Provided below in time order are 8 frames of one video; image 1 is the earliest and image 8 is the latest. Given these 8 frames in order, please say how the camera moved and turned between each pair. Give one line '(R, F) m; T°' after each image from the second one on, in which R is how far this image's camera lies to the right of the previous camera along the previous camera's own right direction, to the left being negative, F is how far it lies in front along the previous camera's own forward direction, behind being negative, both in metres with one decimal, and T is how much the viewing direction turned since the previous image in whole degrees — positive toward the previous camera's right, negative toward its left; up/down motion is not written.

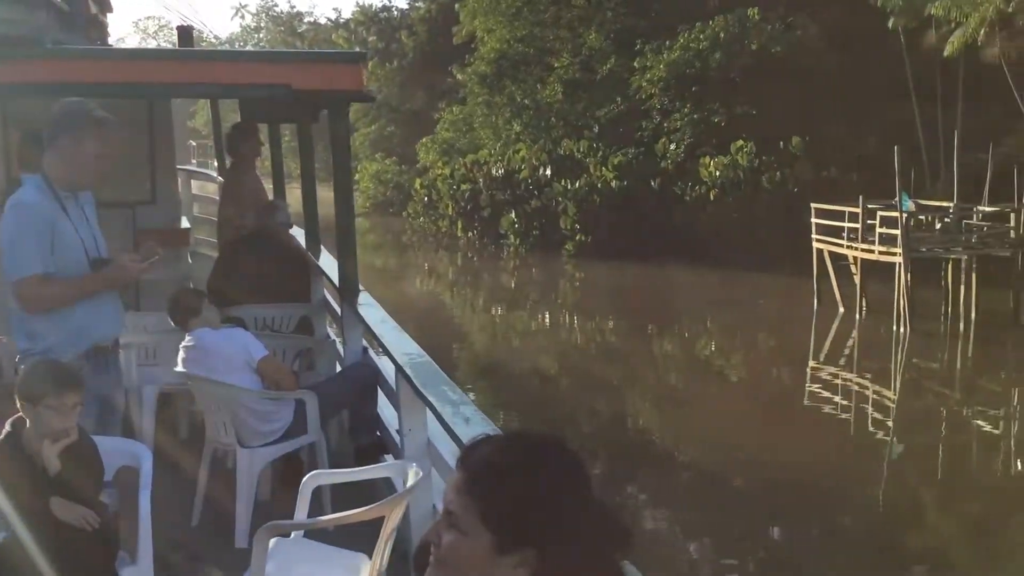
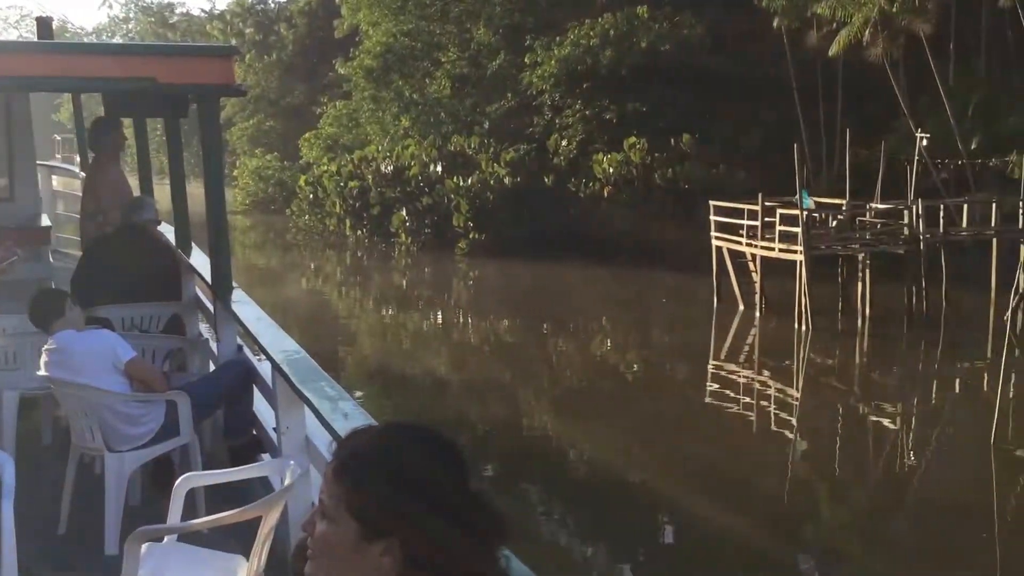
(-0.3, +0.5) m; +6°
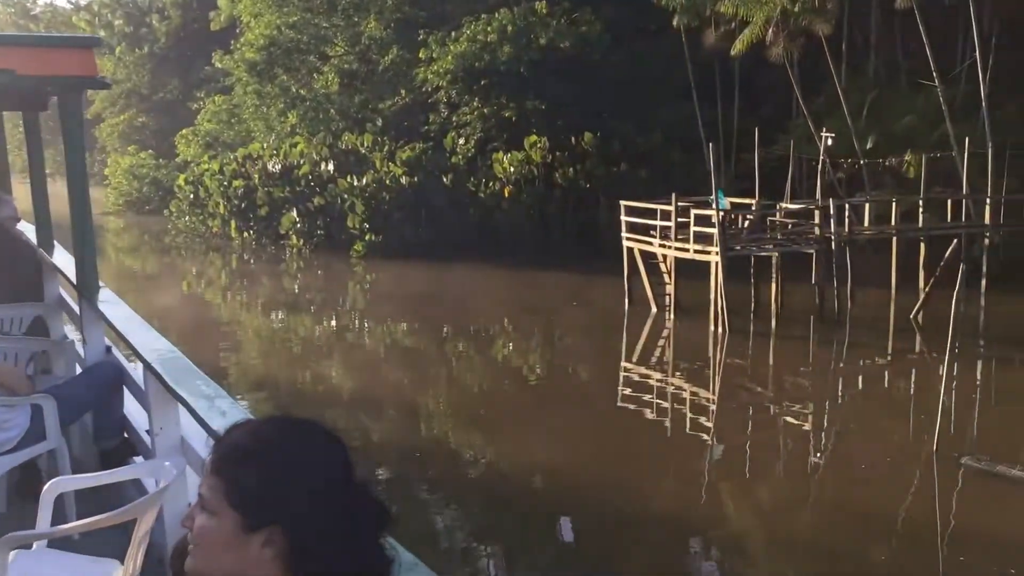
(-0.4, +0.7) m; +6°
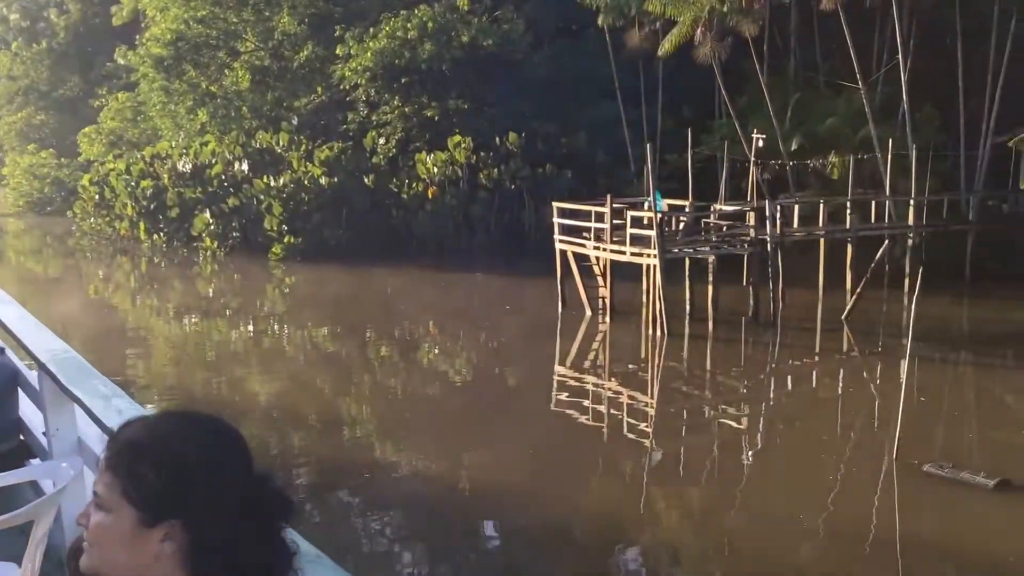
(-0.3, +0.5) m; +5°
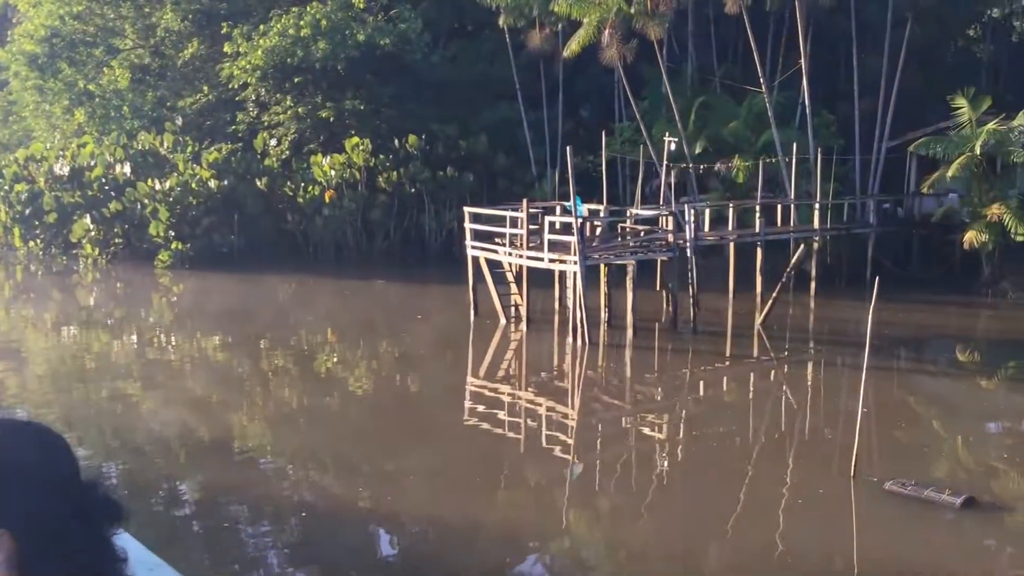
(-0.4, +0.6) m; +6°
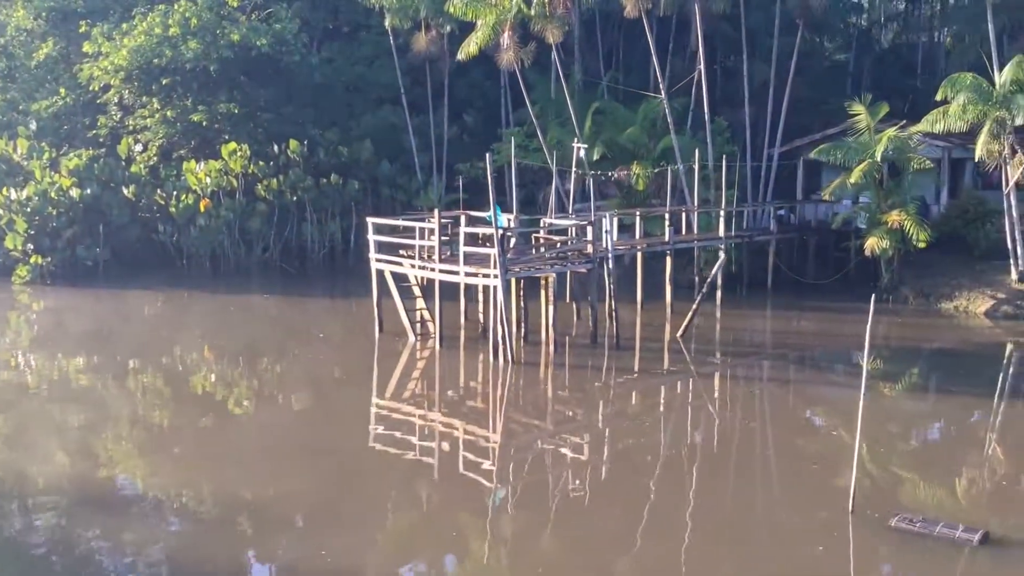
(-0.7, +0.9) m; +7°
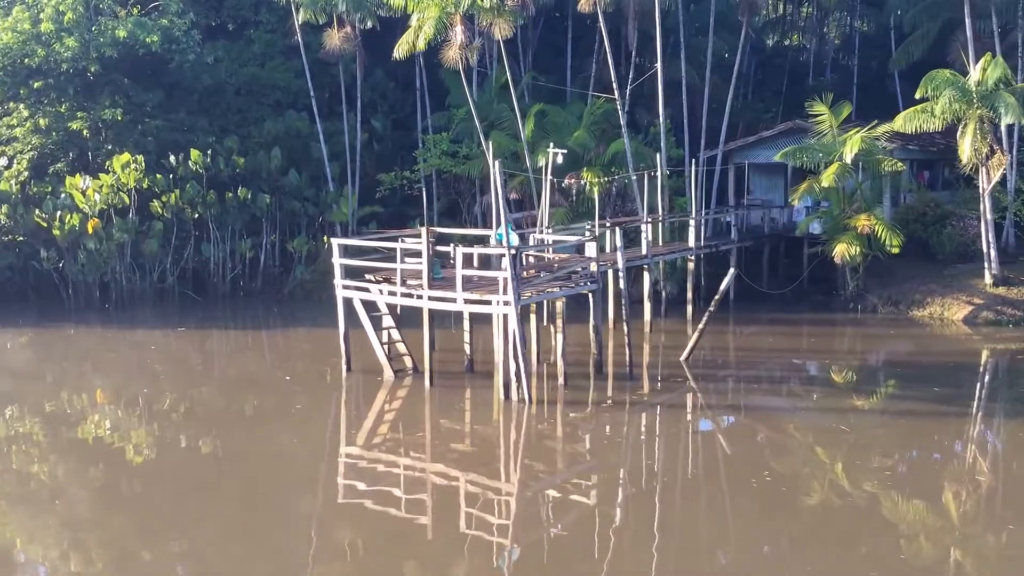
(-1.9, +1.9) m; +9°
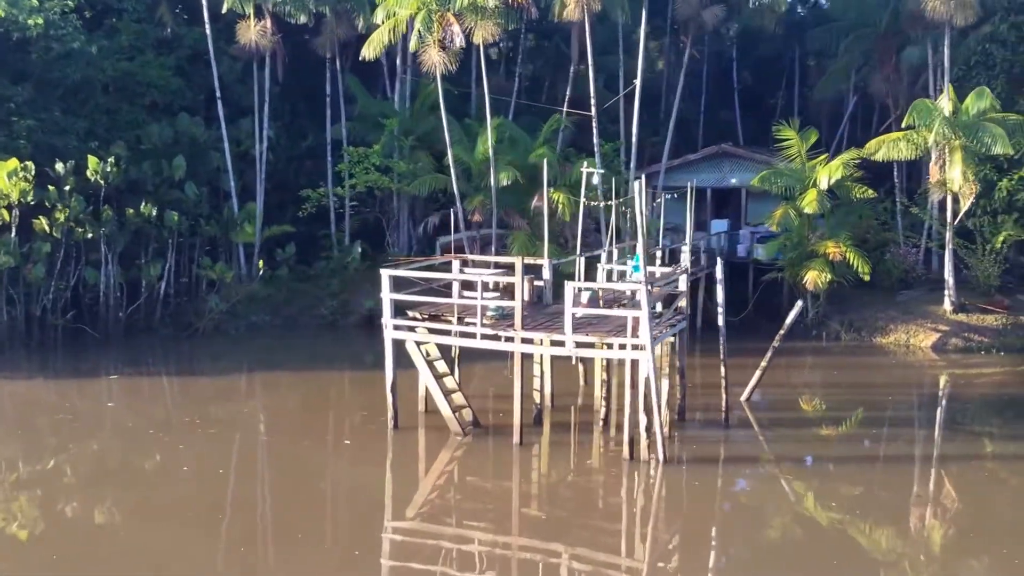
(-3.8, +2.2) m; +15°
